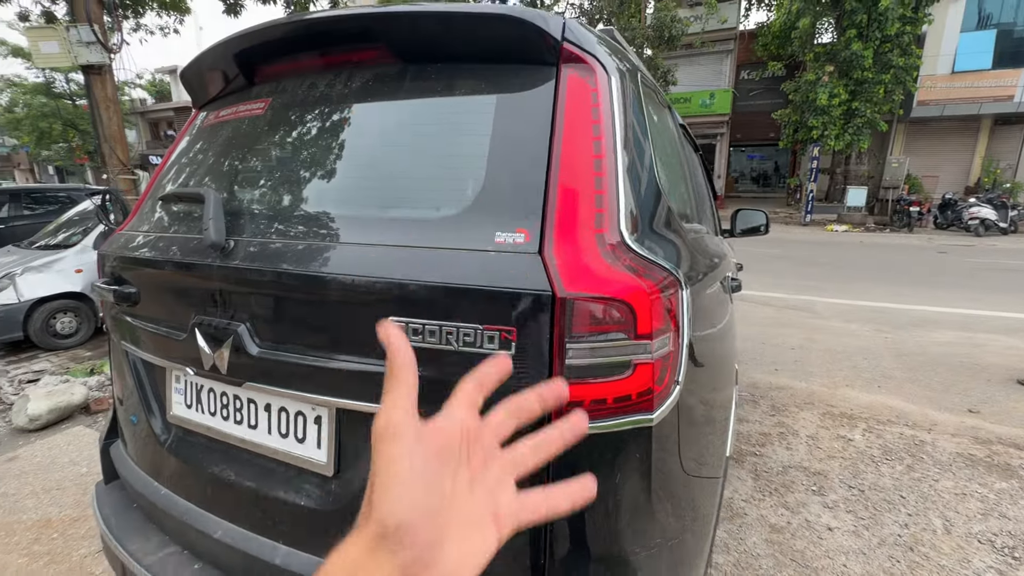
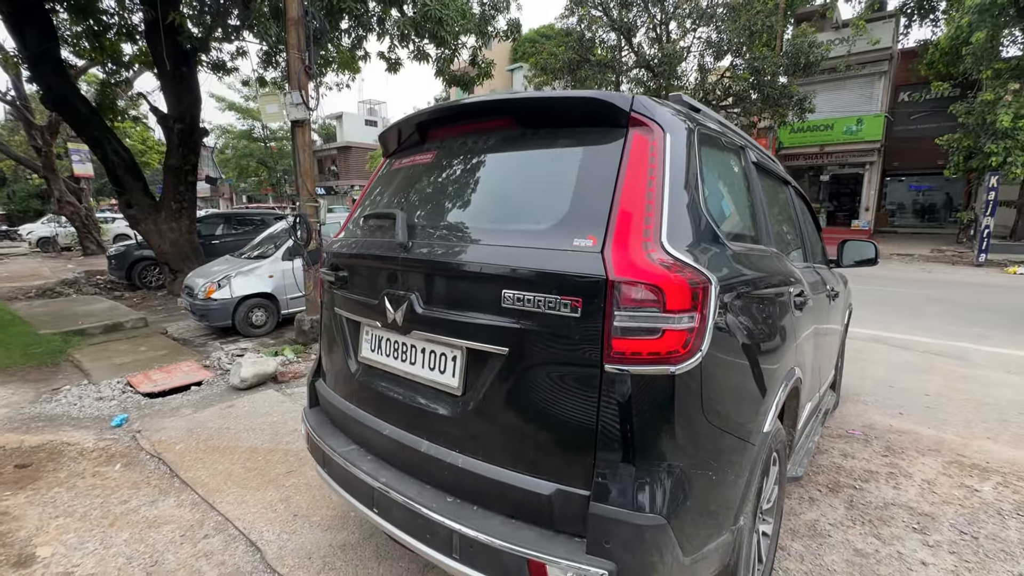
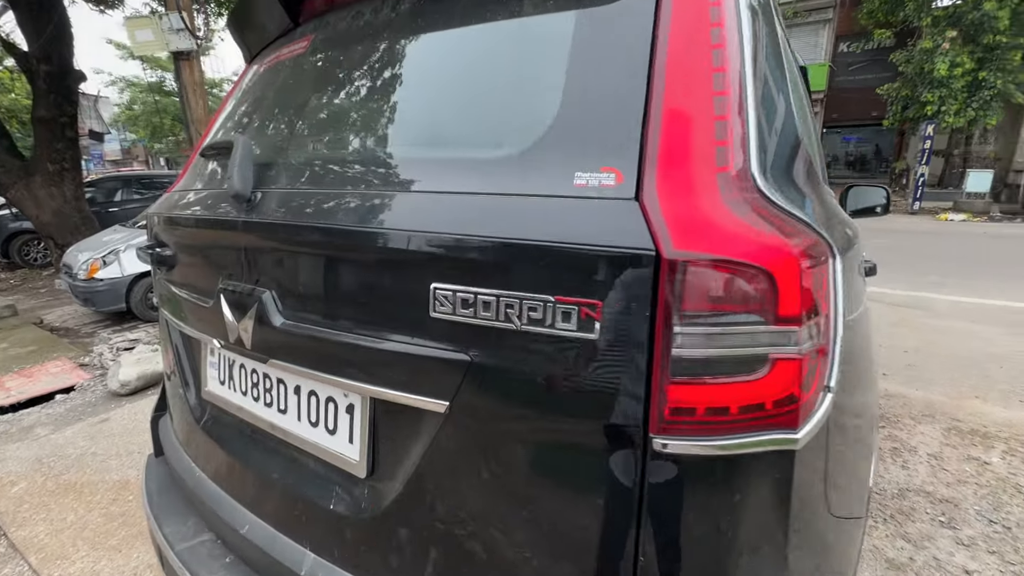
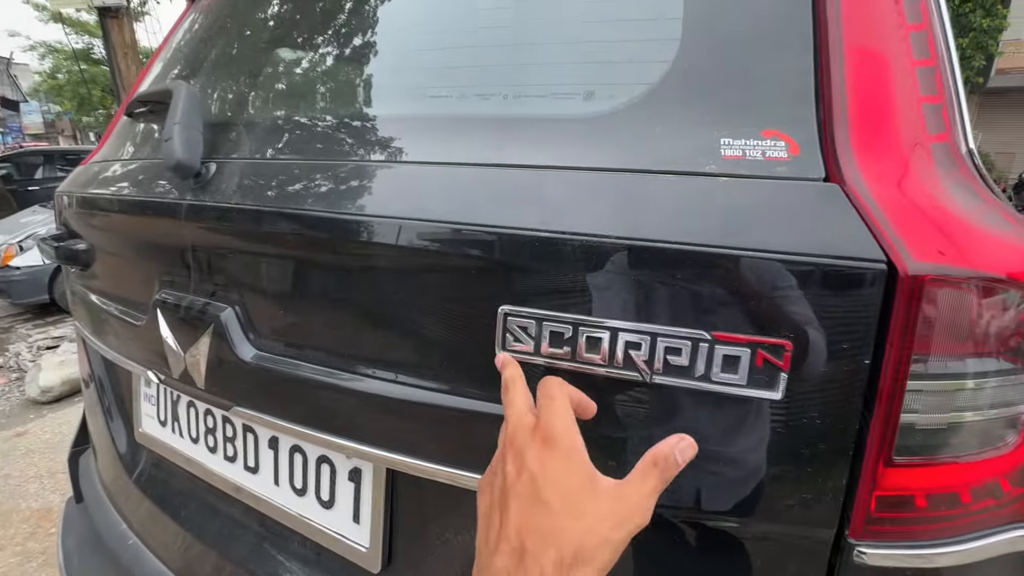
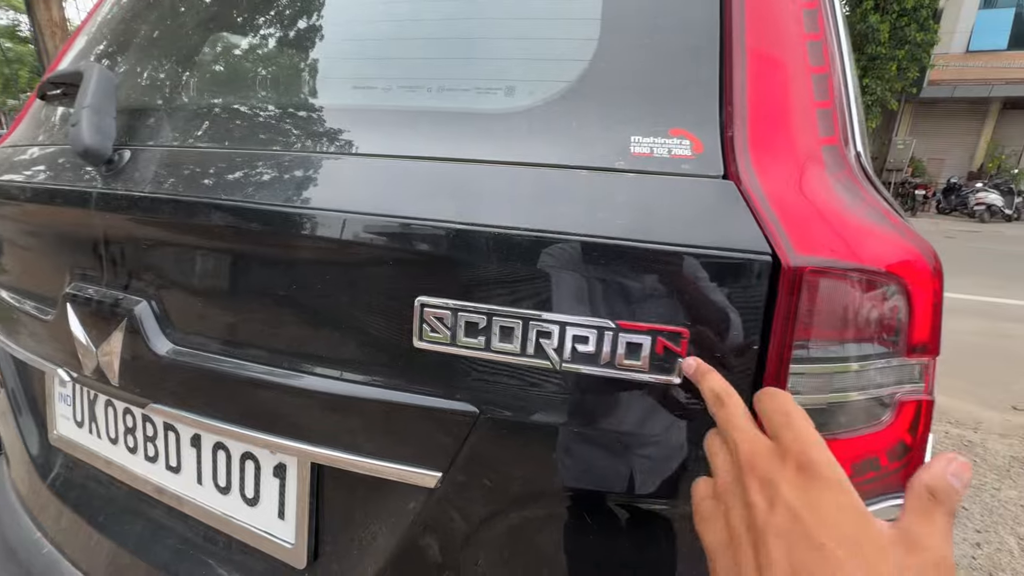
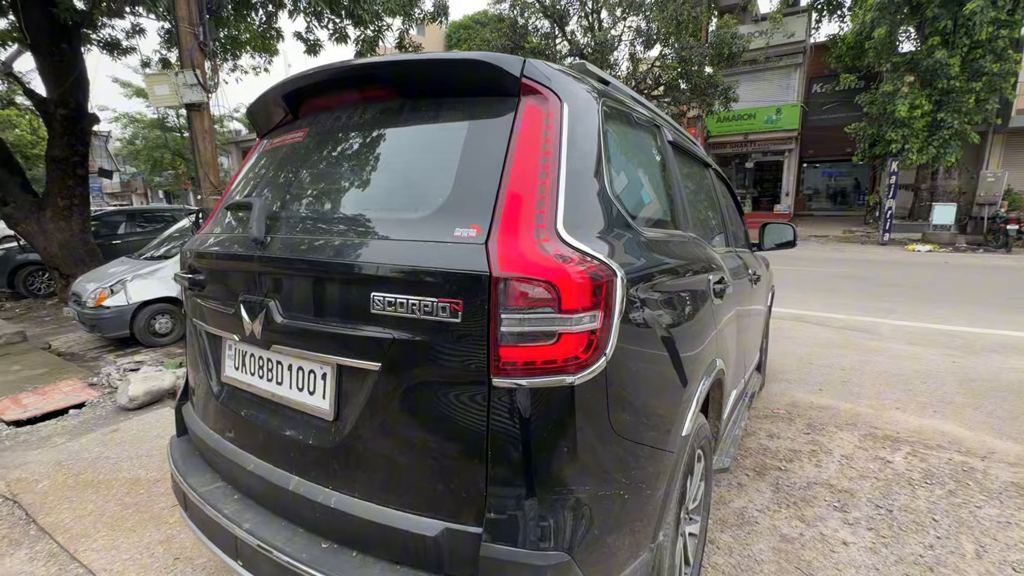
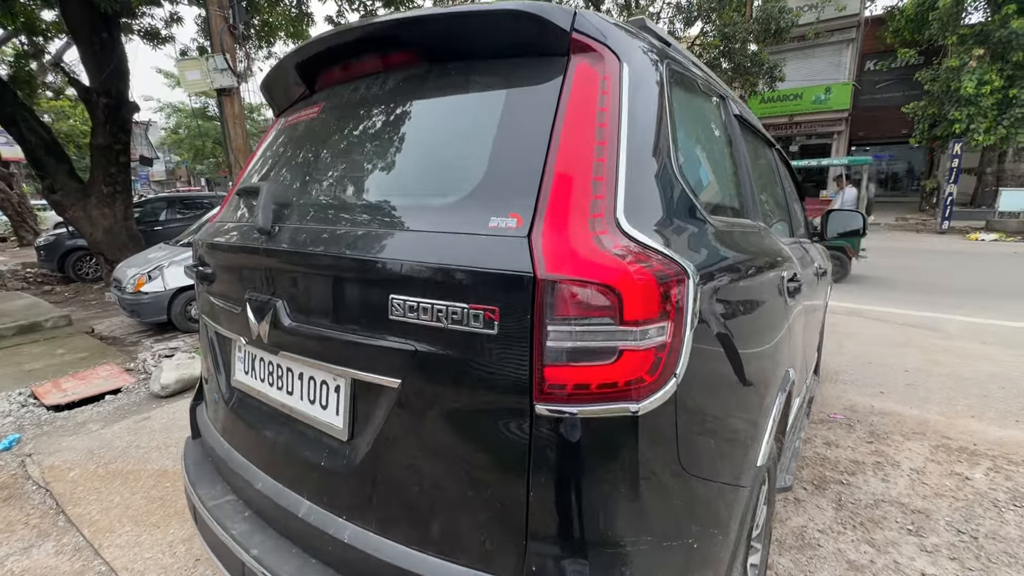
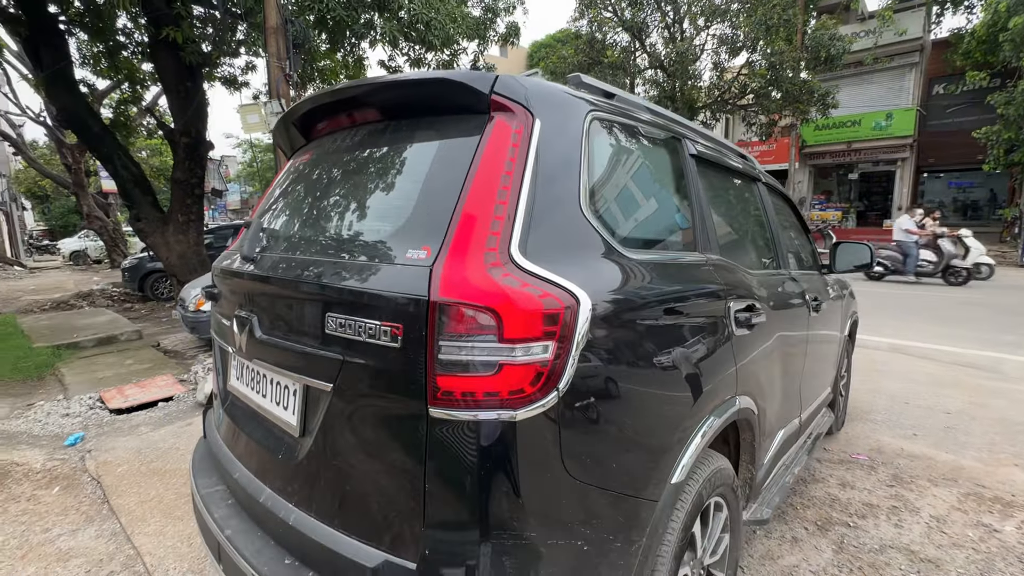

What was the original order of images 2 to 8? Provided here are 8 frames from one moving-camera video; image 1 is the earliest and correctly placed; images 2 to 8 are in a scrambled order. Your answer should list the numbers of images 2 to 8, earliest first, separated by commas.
6, 8, 2, 7, 3, 4, 5
